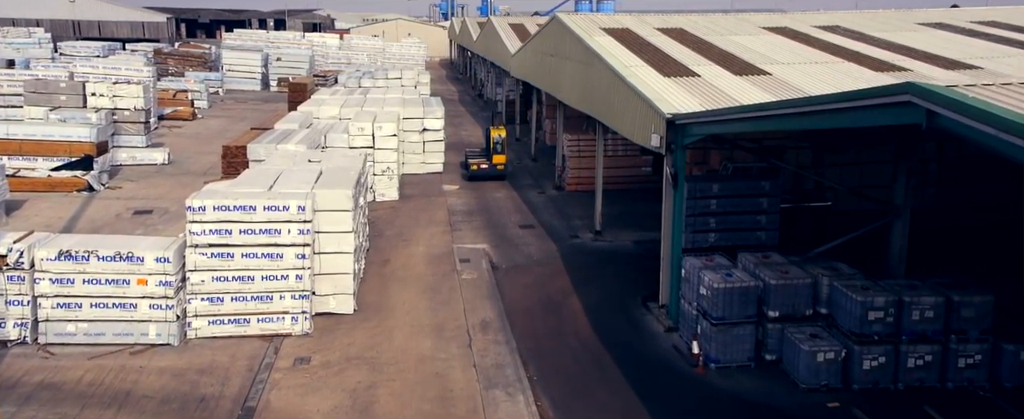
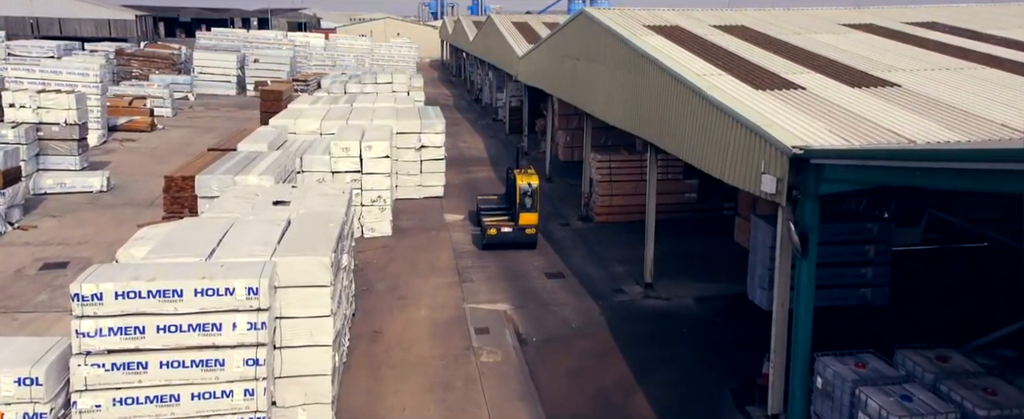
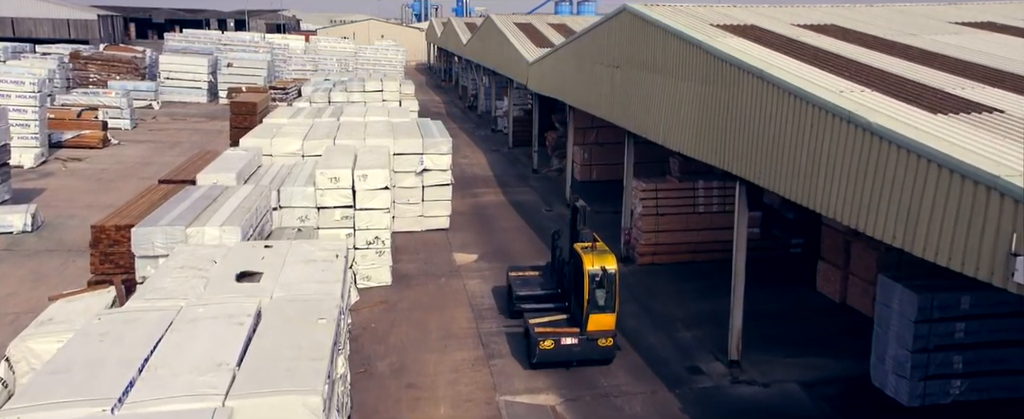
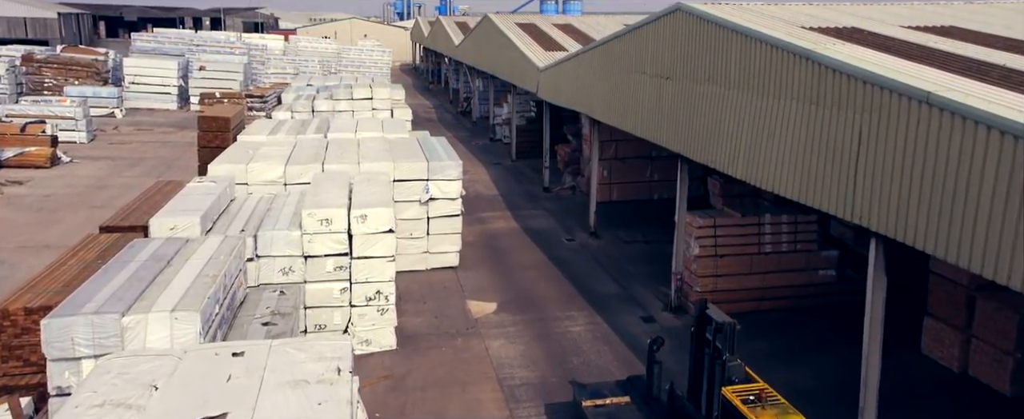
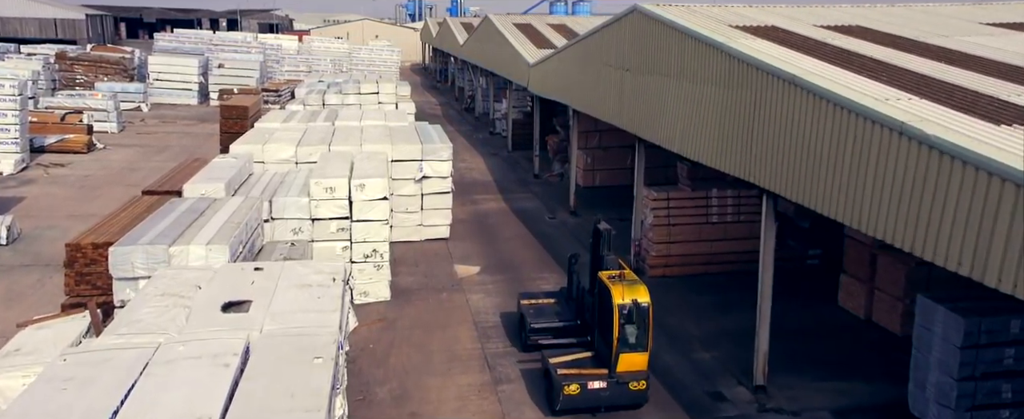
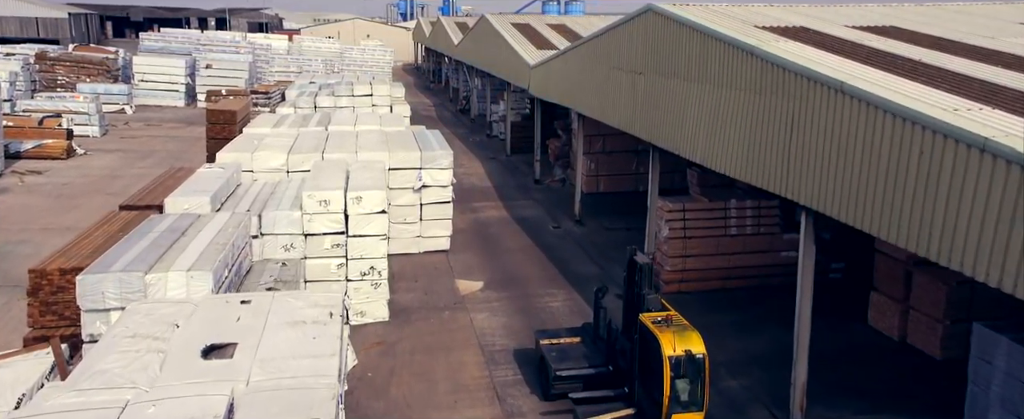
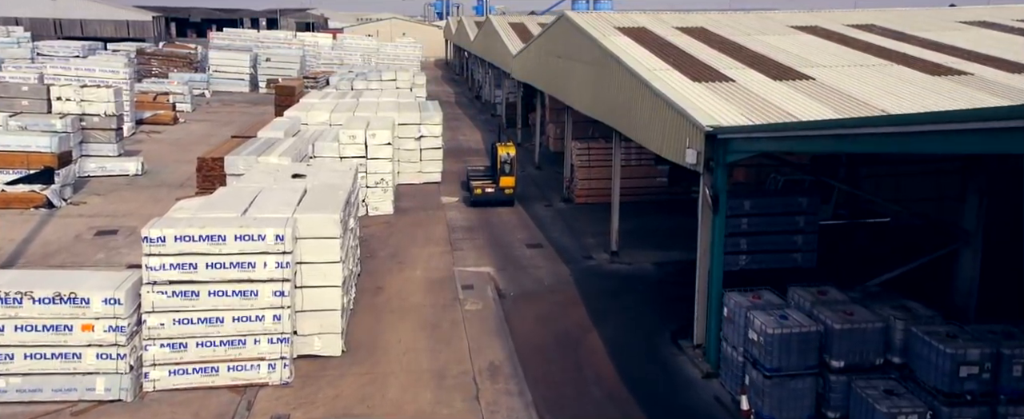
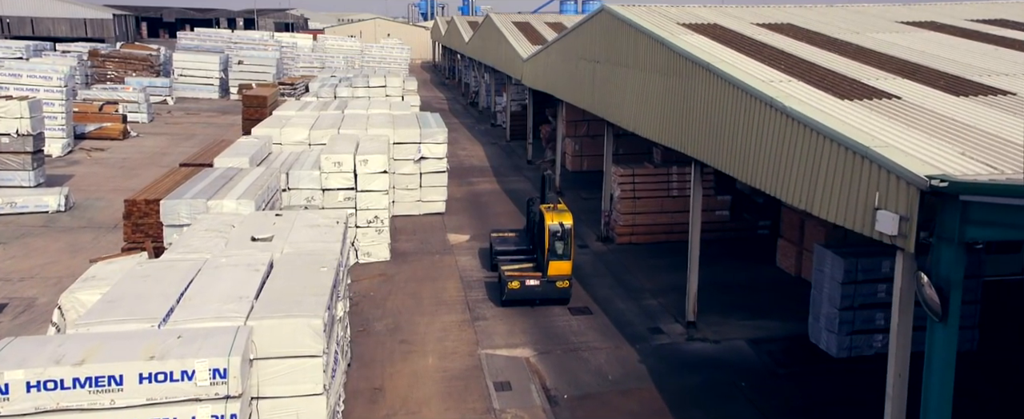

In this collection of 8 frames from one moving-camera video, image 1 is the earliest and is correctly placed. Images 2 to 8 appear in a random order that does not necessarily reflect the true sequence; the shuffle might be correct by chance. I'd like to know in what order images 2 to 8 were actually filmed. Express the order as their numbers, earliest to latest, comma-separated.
7, 2, 8, 3, 5, 6, 4
